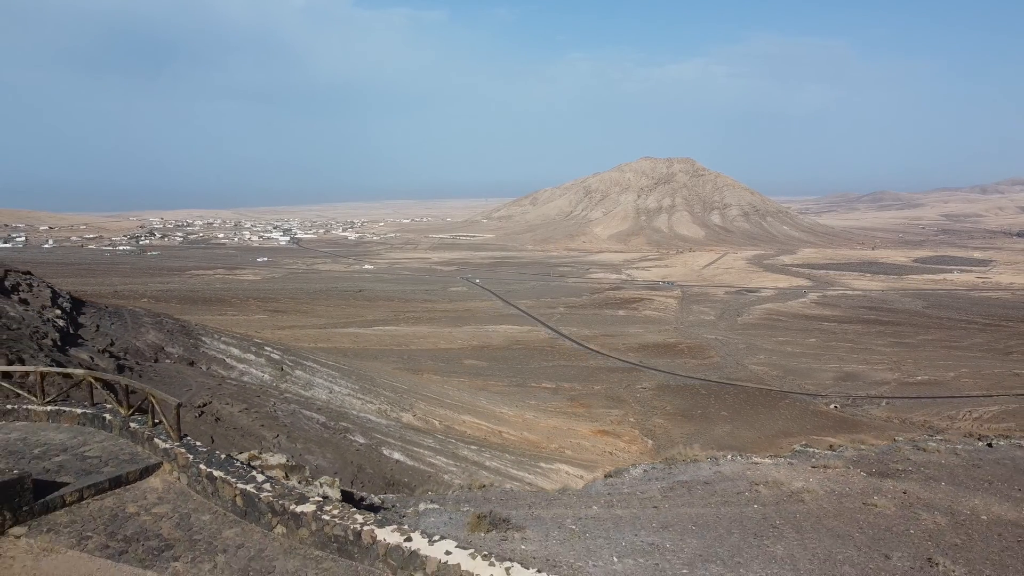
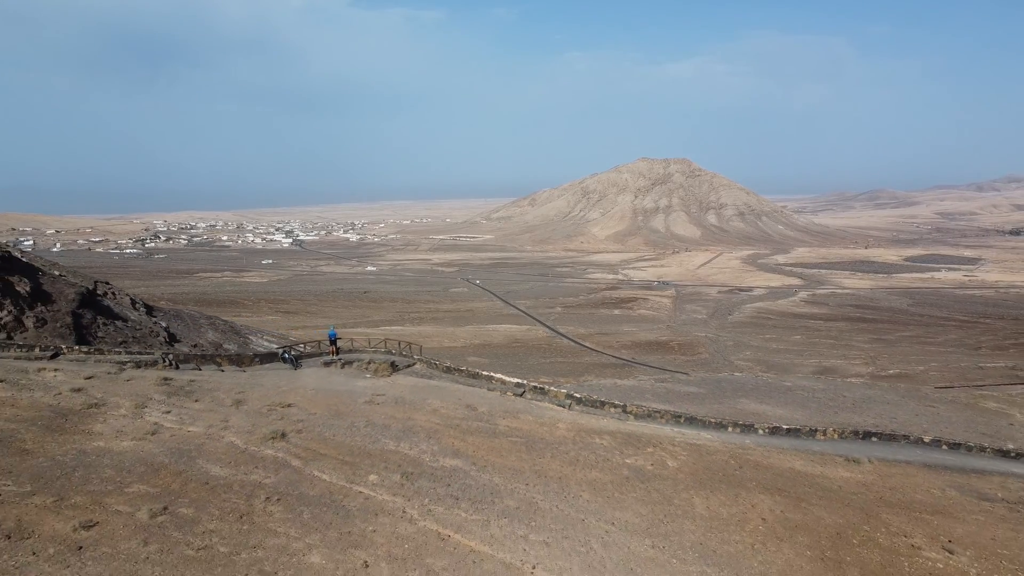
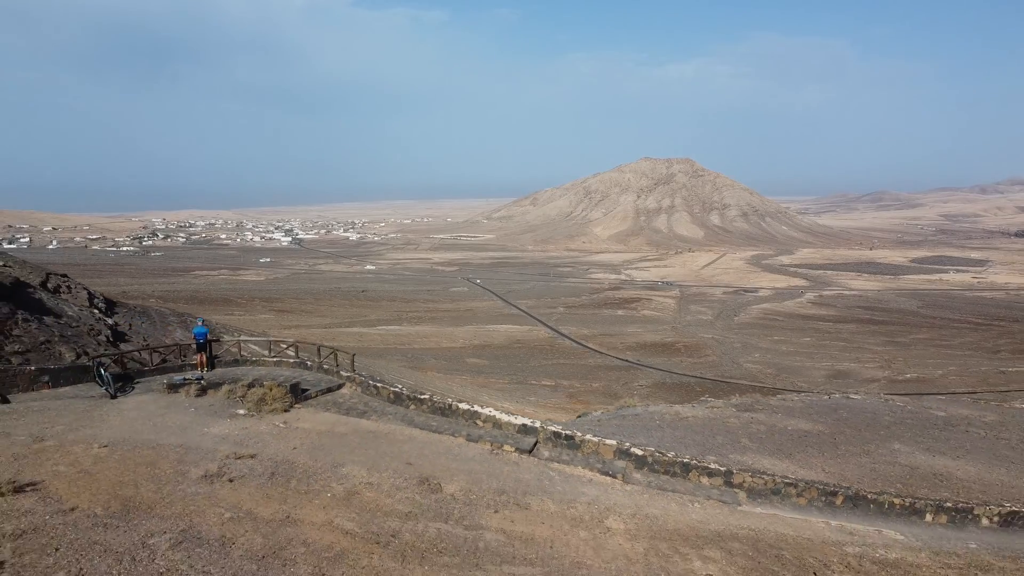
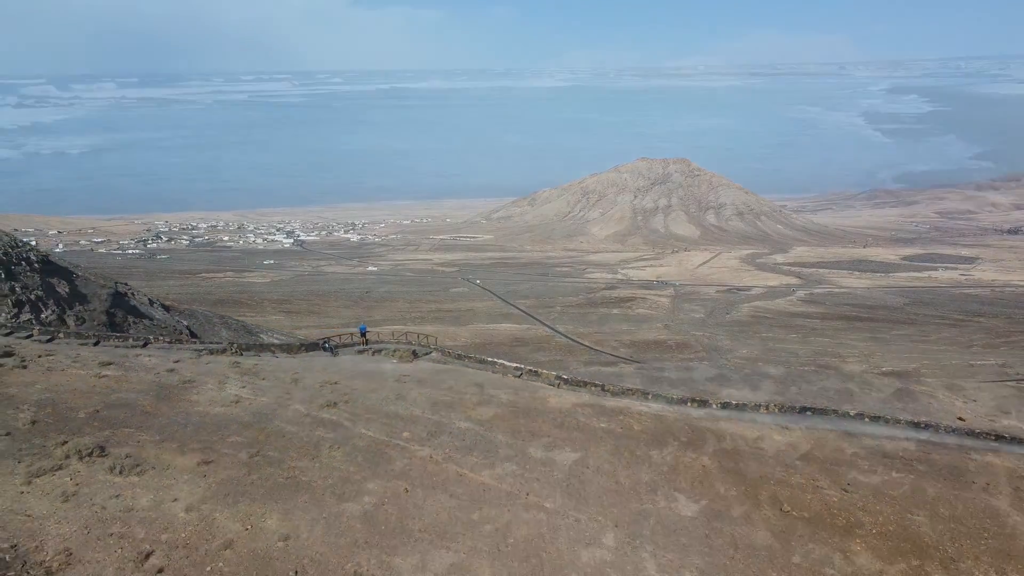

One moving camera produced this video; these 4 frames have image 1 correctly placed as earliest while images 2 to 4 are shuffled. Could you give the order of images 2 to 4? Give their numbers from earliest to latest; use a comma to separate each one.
3, 2, 4
